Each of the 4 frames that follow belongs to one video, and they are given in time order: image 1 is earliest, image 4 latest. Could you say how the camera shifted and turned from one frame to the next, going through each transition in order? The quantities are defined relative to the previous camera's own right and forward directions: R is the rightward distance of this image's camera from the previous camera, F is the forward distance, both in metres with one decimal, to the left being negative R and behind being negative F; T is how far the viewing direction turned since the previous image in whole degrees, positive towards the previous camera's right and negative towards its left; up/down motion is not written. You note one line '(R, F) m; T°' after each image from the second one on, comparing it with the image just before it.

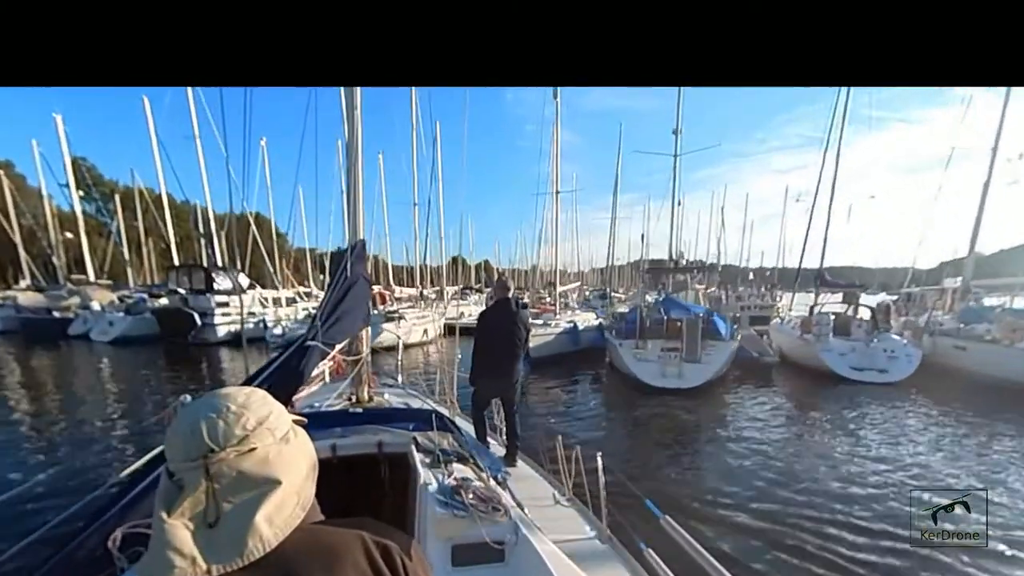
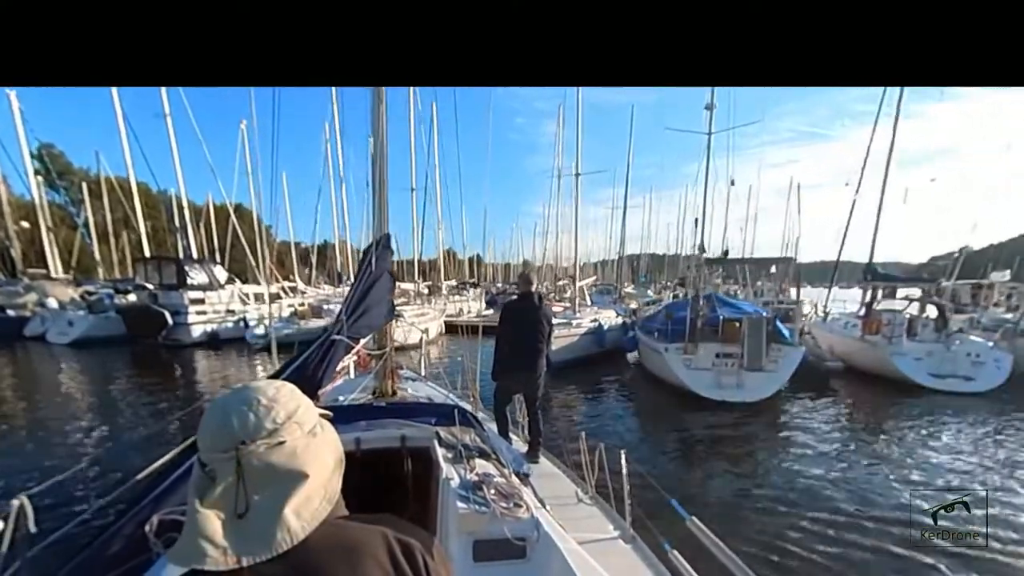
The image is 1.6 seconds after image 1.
(+0.3, 0.0) m; -5°
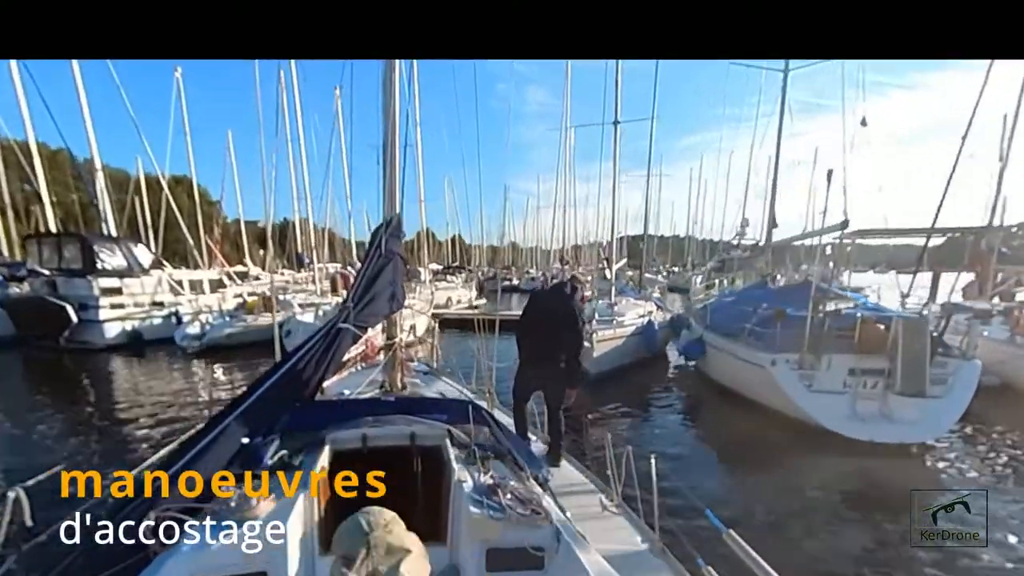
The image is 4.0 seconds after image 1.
(+0.3, +0.4) m; -5°
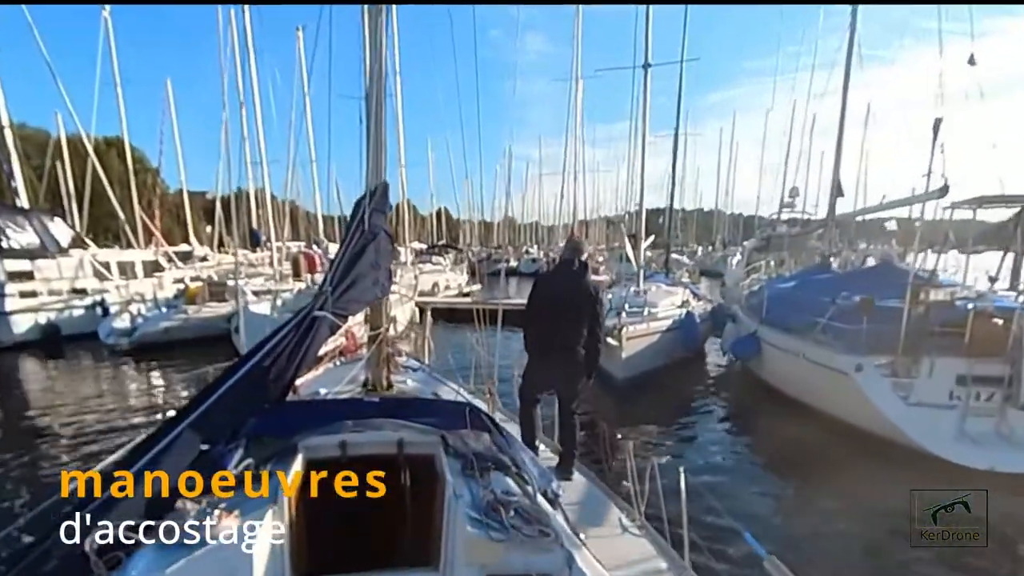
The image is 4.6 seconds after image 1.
(0.0, +0.6) m; 0°
